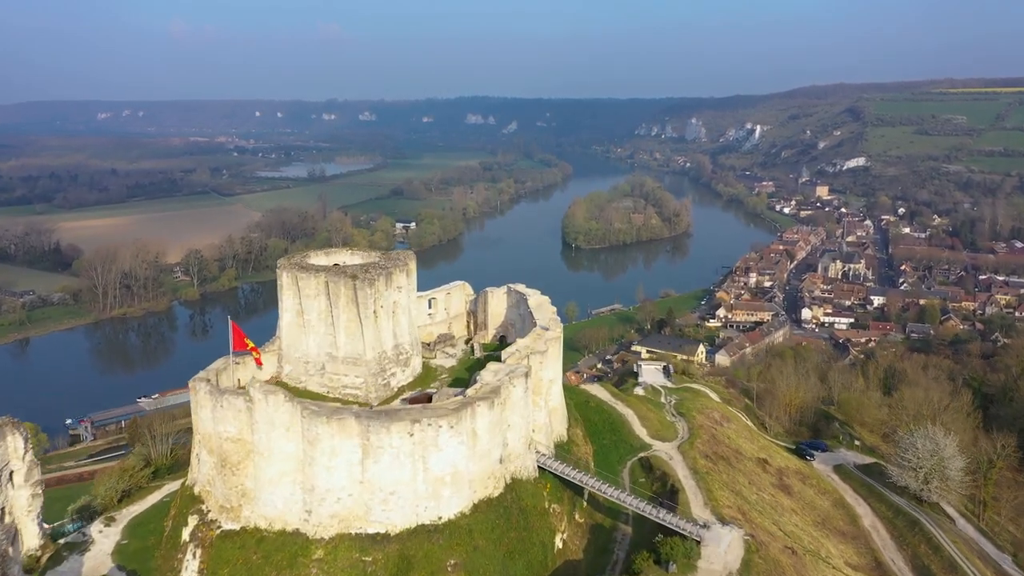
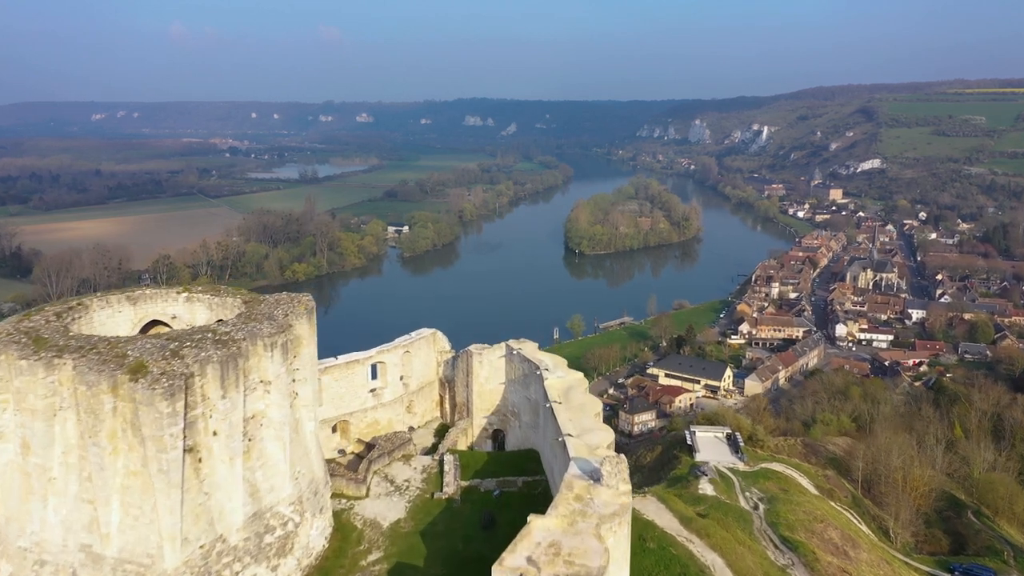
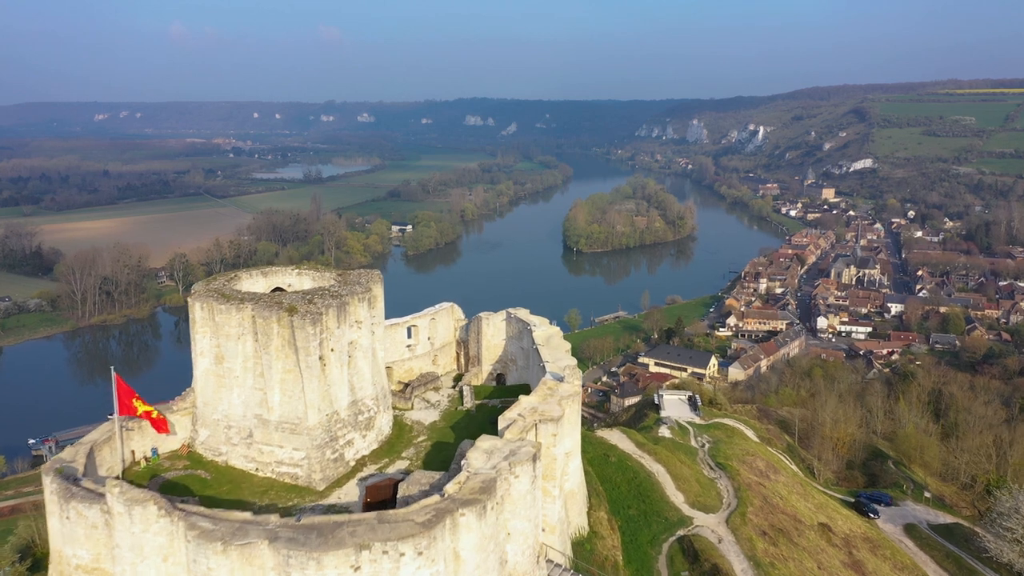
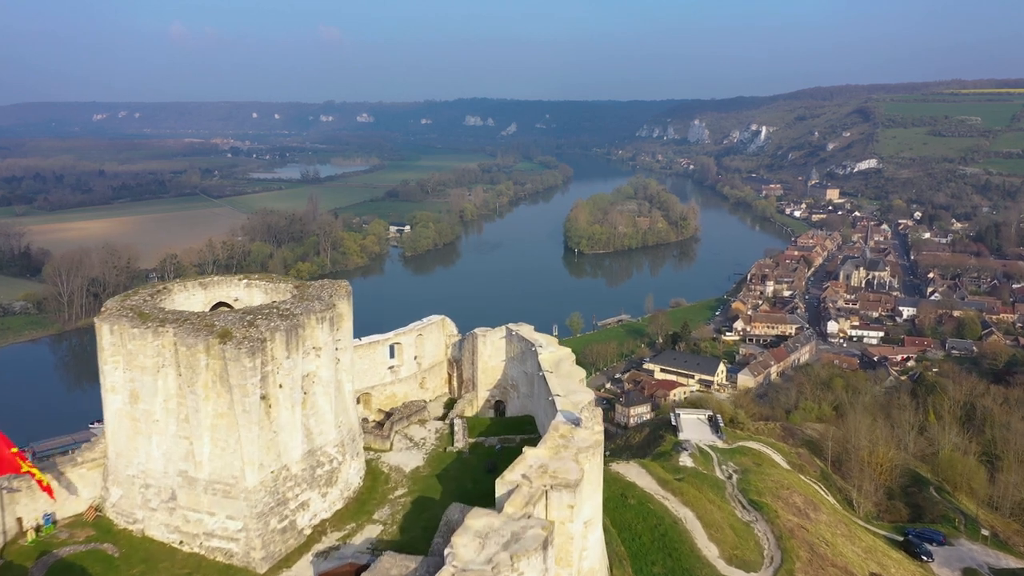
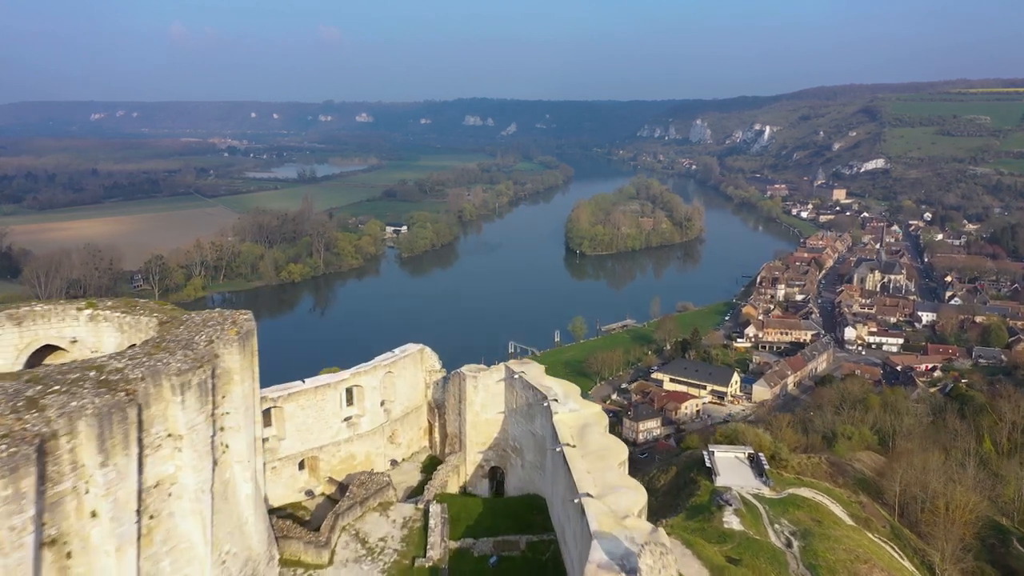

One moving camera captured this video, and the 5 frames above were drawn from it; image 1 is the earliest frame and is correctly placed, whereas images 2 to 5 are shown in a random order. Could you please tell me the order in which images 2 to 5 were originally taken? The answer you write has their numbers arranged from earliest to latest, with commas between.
3, 4, 2, 5
